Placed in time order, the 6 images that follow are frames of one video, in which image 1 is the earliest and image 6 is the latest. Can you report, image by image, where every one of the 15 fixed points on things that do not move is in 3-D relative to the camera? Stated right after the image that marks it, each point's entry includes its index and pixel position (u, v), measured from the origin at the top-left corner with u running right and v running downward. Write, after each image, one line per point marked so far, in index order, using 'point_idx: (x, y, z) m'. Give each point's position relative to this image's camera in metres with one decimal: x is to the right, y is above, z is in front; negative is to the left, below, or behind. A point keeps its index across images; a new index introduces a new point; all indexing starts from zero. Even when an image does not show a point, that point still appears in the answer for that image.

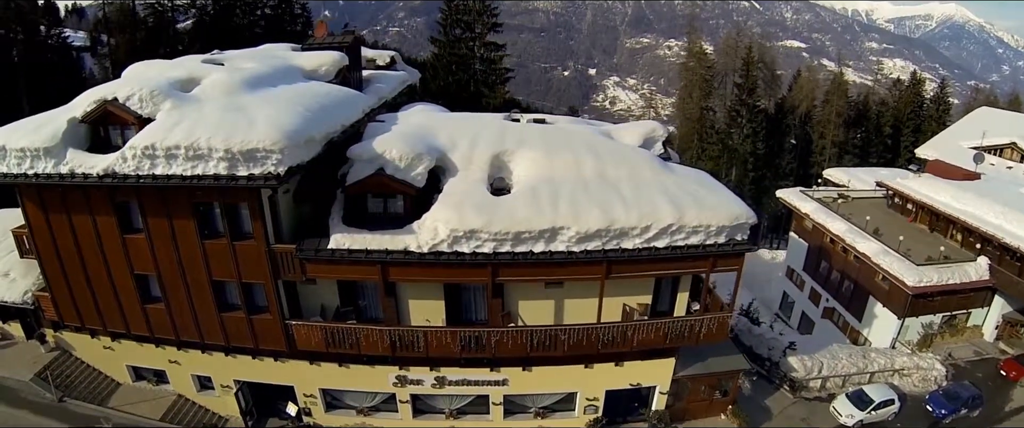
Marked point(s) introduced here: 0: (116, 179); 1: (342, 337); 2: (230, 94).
0: (-9.5, +0.8, +12.7) m
1: (-4.7, -3.4, +14.8) m
2: (-7.5, +3.2, +14.1) m
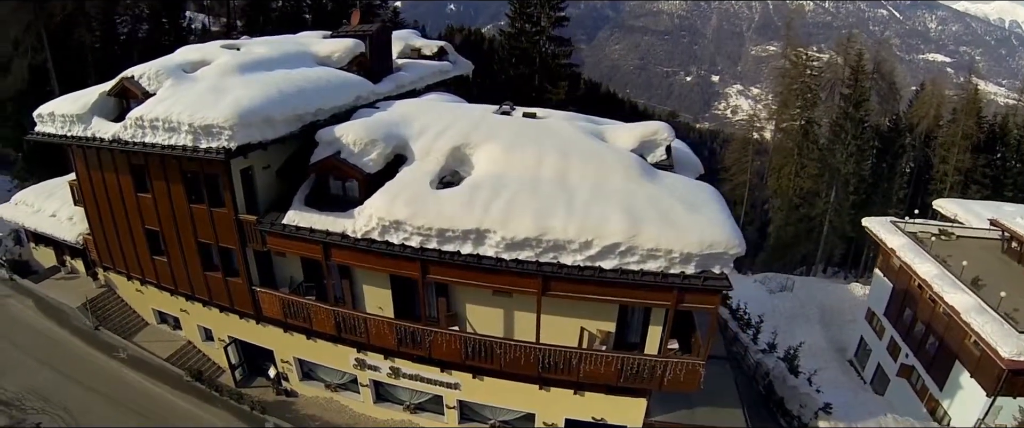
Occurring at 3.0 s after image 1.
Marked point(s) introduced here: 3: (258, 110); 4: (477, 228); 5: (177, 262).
0: (-10.9, +1.9, +14.7) m
1: (-6.3, -2.8, +15.5) m
2: (-8.4, +4.0, +15.4) m
3: (-6.7, +2.7, +14.0) m
4: (-0.8, -0.3, +12.2) m
5: (-10.5, -1.5, +16.7) m
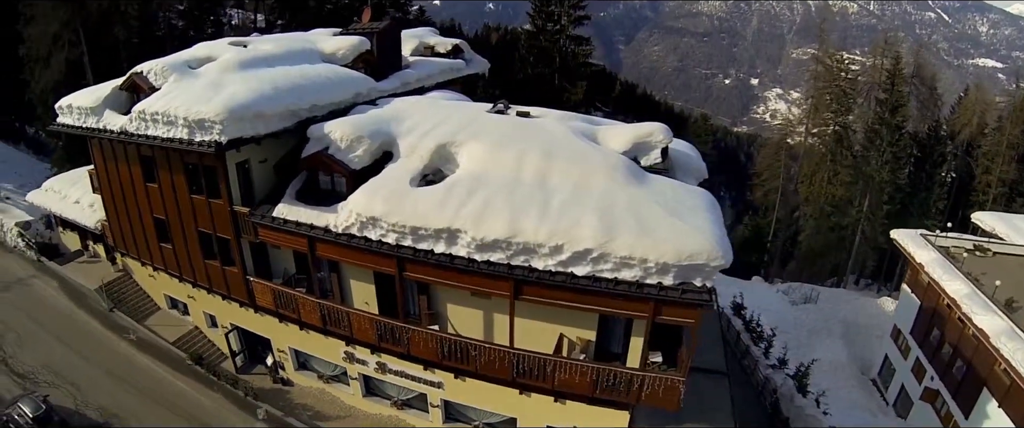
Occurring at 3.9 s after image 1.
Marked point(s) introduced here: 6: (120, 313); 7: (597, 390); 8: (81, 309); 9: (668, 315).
0: (-11.2, +2.3, +15.4) m
1: (-6.7, -2.6, +15.9) m
2: (-8.6, +4.3, +15.9) m
3: (-7.1, +2.9, +14.4) m
4: (-1.5, -0.3, +12.1) m
5: (-10.8, -1.2, +17.4) m
6: (-14.5, -3.7, +19.7) m
7: (+2.0, -4.3, +13.0) m
8: (-16.0, -3.5, +19.7) m
9: (+3.4, -2.2, +11.6) m
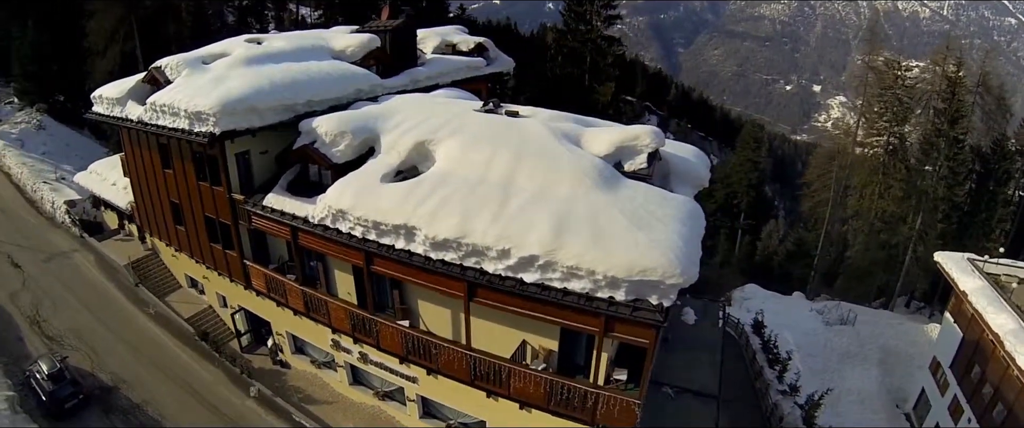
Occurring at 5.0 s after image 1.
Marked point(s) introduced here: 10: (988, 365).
0: (-11.7, +2.8, +16.6) m
1: (-7.4, -2.3, +16.6) m
2: (-8.9, +4.7, +16.8) m
3: (-7.6, +3.2, +15.1) m
4: (-2.4, -0.2, +12.2) m
5: (-11.2, -0.7, +18.6) m
6: (-14.7, -3.0, +21.3) m
7: (+0.9, -4.4, +12.7) m
8: (-16.1, -2.8, +21.5) m
9: (+2.2, -2.3, +11.1) m
10: (+16.8, -5.3, +18.8) m
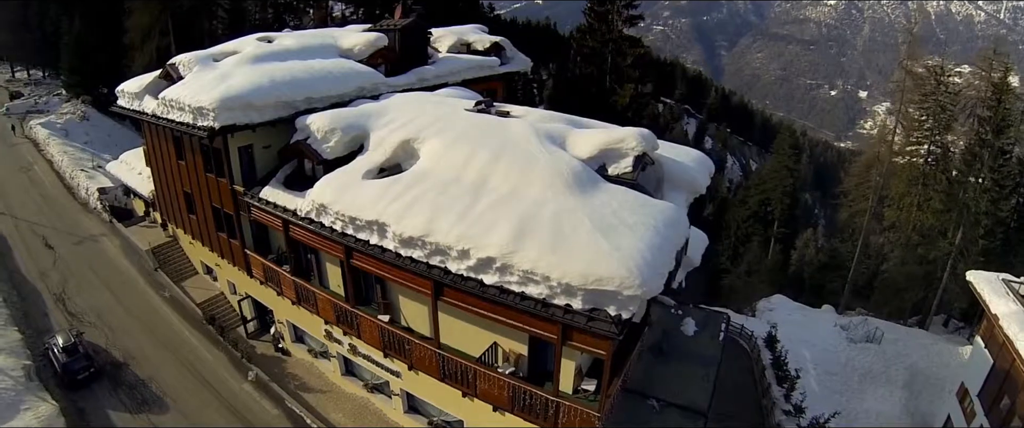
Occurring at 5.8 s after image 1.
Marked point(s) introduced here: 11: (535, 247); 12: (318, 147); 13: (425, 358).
0: (-11.8, +3.2, +17.4) m
1: (-7.7, -2.0, +17.1) m
2: (-9.0, +5.0, +17.5) m
3: (-7.9, +3.5, +15.7) m
4: (-3.1, -0.1, +12.4) m
5: (-11.3, -0.3, +19.4) m
6: (-14.7, -2.5, +22.4) m
7: (+0.1, -4.4, +12.6) m
8: (-16.1, -2.2, +22.7) m
9: (+1.4, -2.4, +10.9) m
10: (+16.4, -5.9, +17.4) m
11: (+0.6, -0.6, +10.9) m
12: (-5.6, +1.9, +15.2) m
13: (-2.2, -3.7, +13.7) m
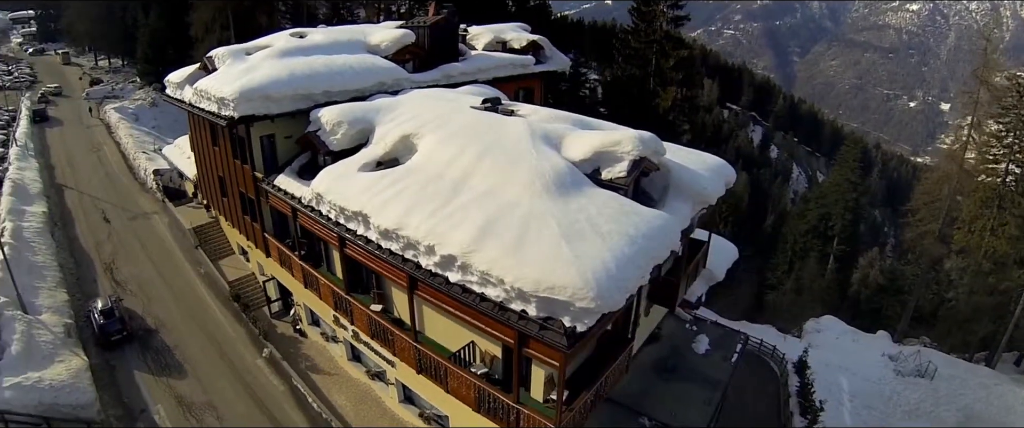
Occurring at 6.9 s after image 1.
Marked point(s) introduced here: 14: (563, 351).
0: (-11.4, +3.9, +18.7) m
1: (-7.7, -1.6, +17.9) m
2: (-8.5, +5.5, +18.4) m
3: (-7.7, +4.0, +16.5) m
4: (-3.6, 0.0, +12.6) m
5: (-10.8, +0.3, +20.6) m
6: (-13.9, -1.6, +24.0) m
7: (-0.6, -4.4, +12.4) m
8: (-15.3, -1.3, +24.5) m
9: (+0.6, -2.5, +10.6) m
10: (+16.1, -6.8, +15.3) m
11: (-0.1, -0.6, +10.8) m
12: (-5.5, +2.3, +15.8) m
13: (-2.7, -3.5, +13.8) m
14: (+1.1, -2.3, +9.9) m
